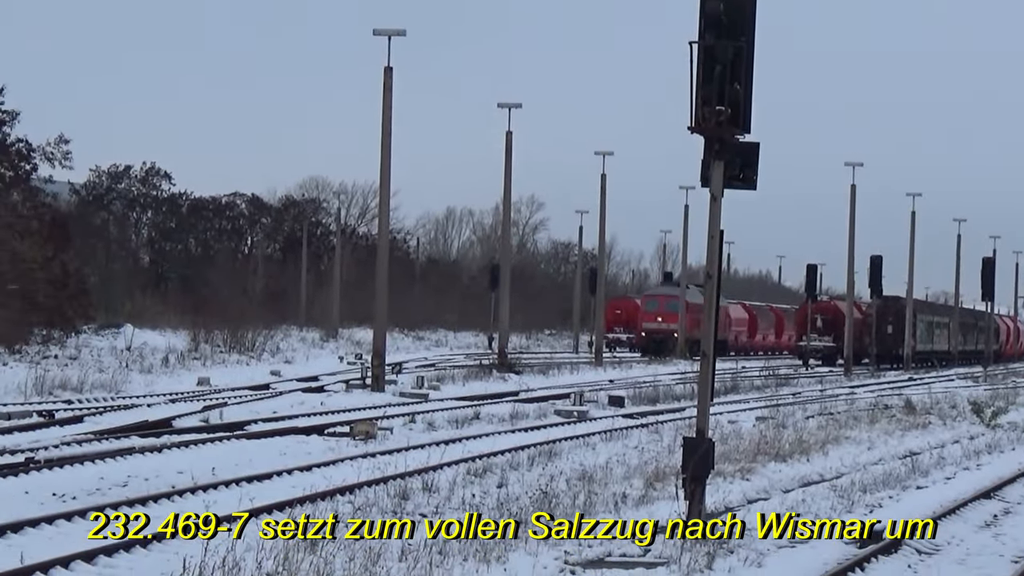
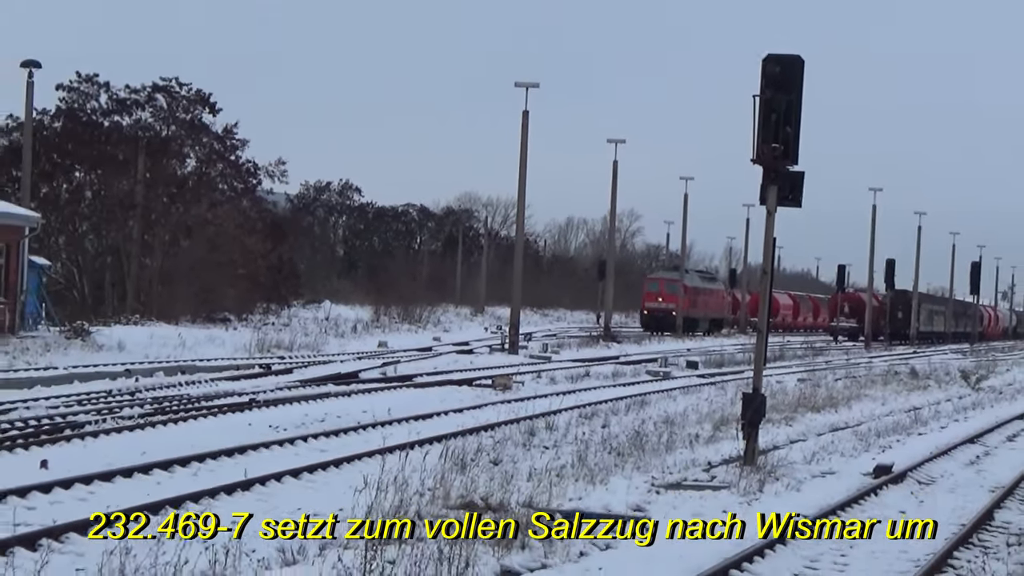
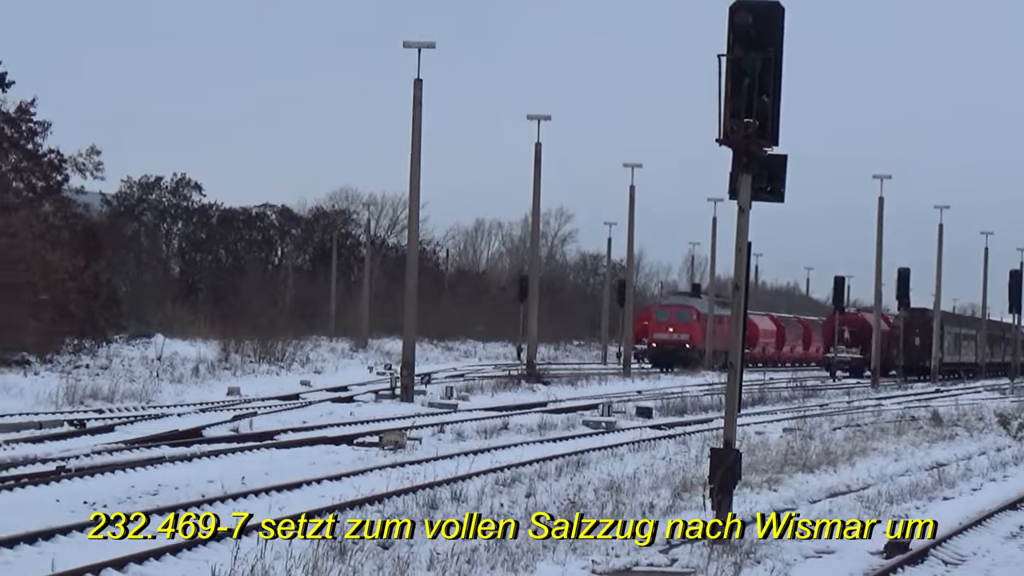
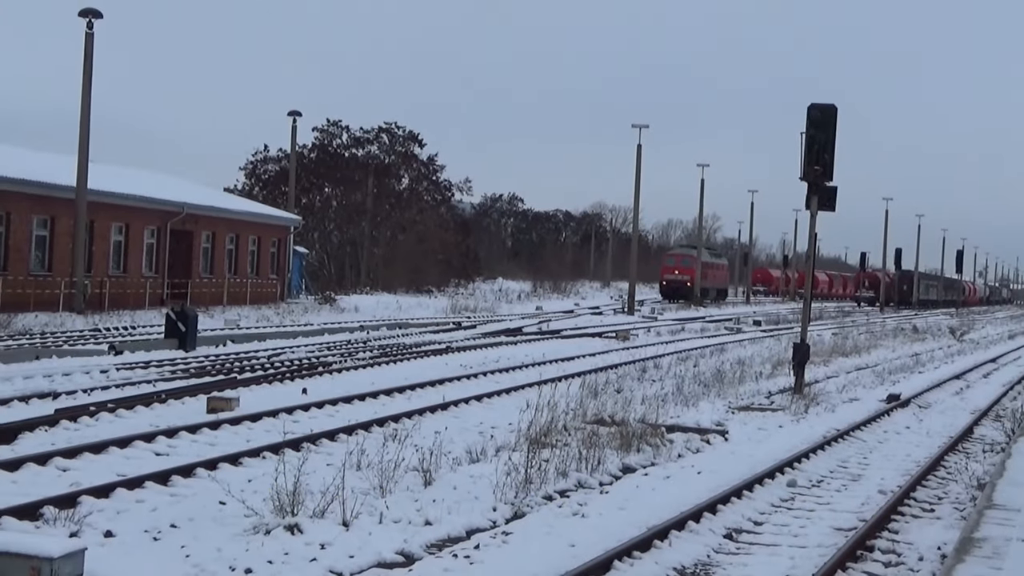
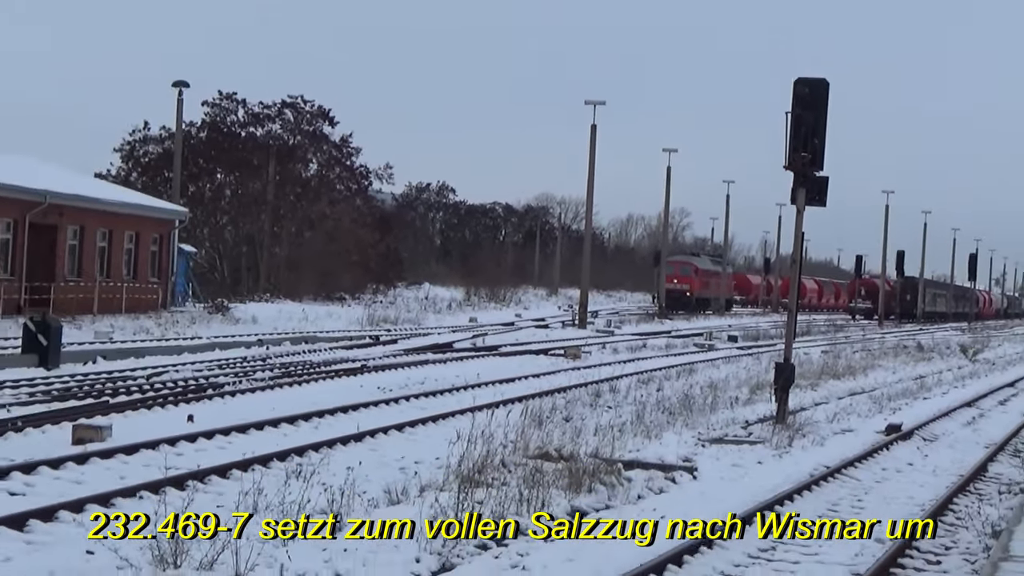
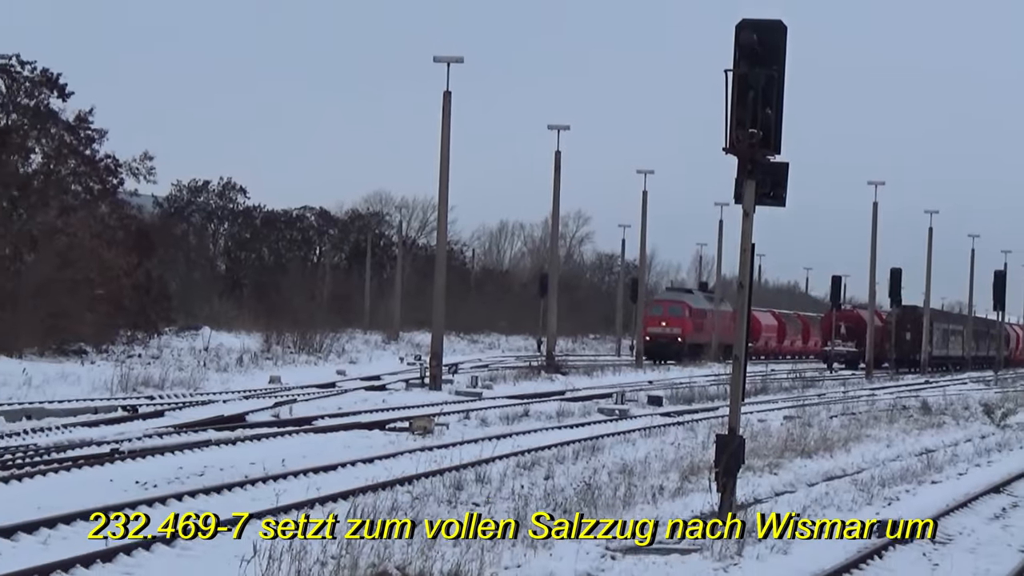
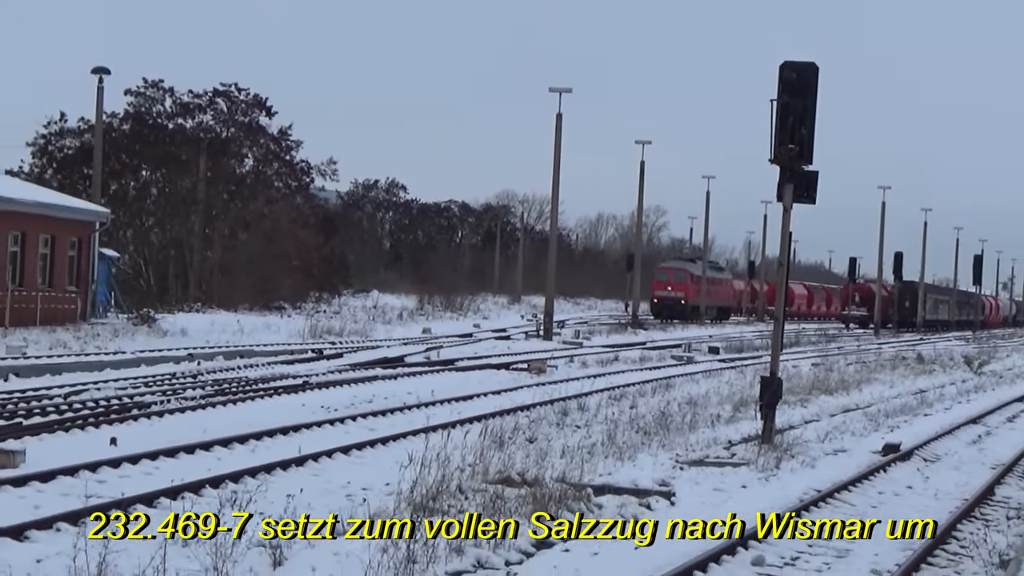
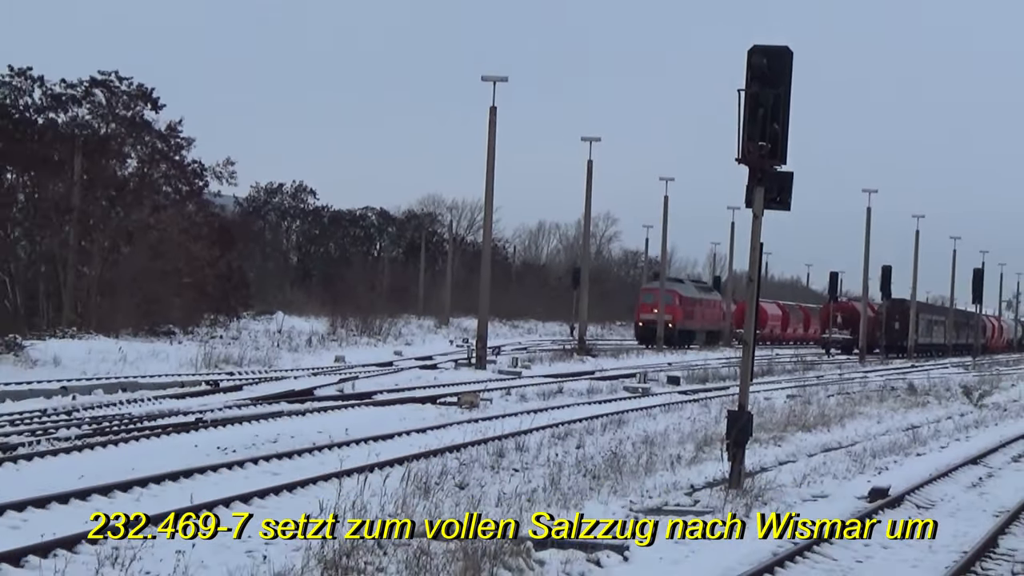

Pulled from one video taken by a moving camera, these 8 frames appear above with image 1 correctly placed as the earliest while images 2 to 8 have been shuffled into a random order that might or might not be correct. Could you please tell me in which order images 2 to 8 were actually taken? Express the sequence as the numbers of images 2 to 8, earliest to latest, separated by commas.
3, 6, 8, 2, 7, 5, 4
